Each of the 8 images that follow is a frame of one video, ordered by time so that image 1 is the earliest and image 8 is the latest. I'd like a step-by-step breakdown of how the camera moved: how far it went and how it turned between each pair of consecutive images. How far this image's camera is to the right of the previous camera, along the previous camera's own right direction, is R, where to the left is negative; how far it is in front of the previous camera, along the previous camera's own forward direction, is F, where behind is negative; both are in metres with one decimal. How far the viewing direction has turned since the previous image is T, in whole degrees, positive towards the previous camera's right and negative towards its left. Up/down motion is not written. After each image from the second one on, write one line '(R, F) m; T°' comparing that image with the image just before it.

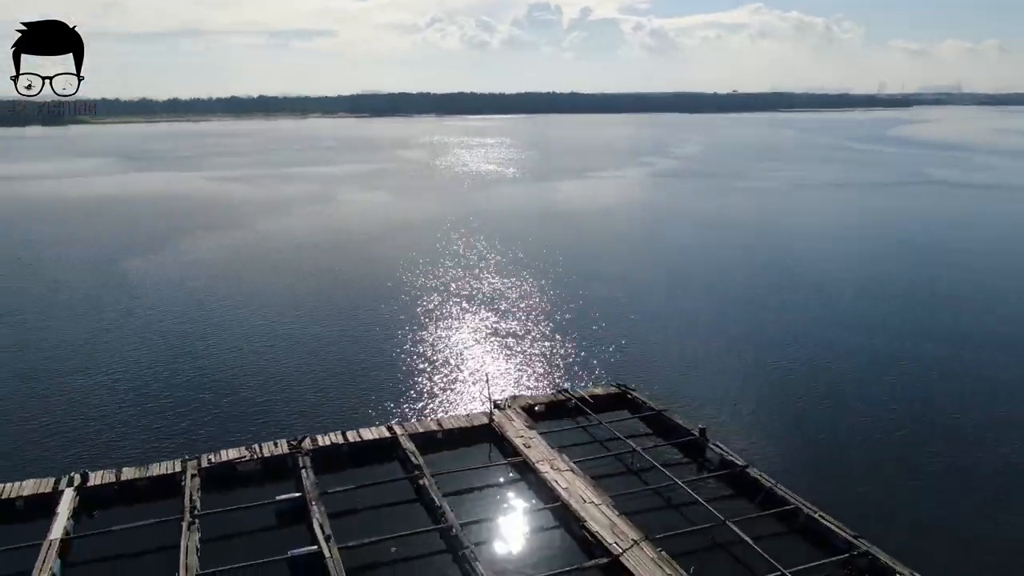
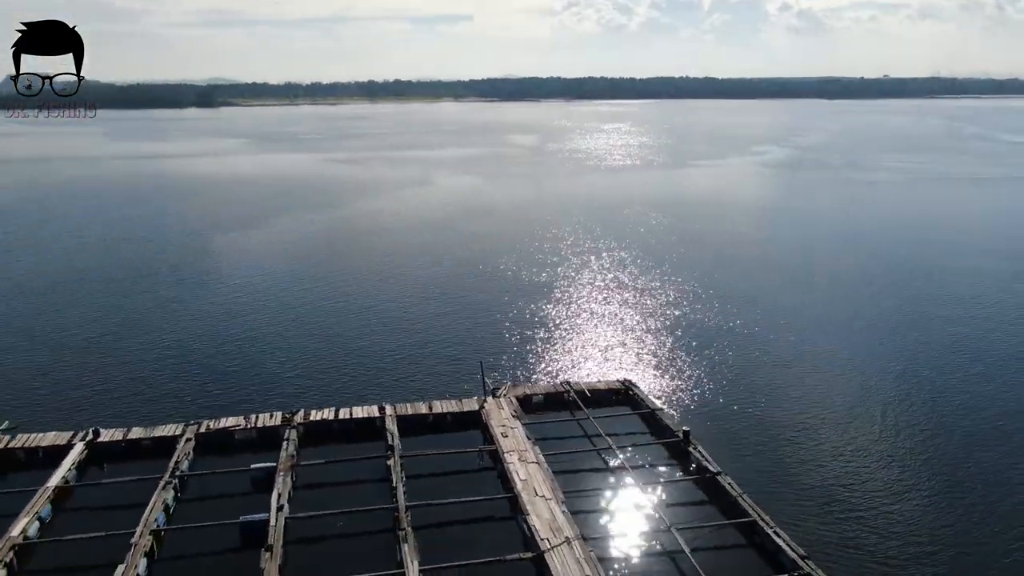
(+1.1, -0.6) m; -9°
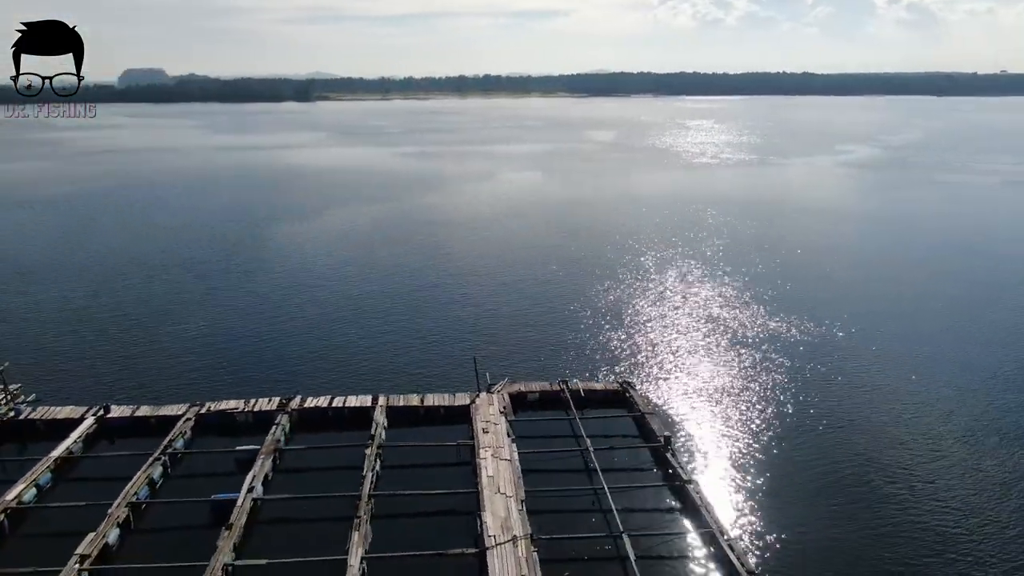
(+2.6, +0.1) m; -6°
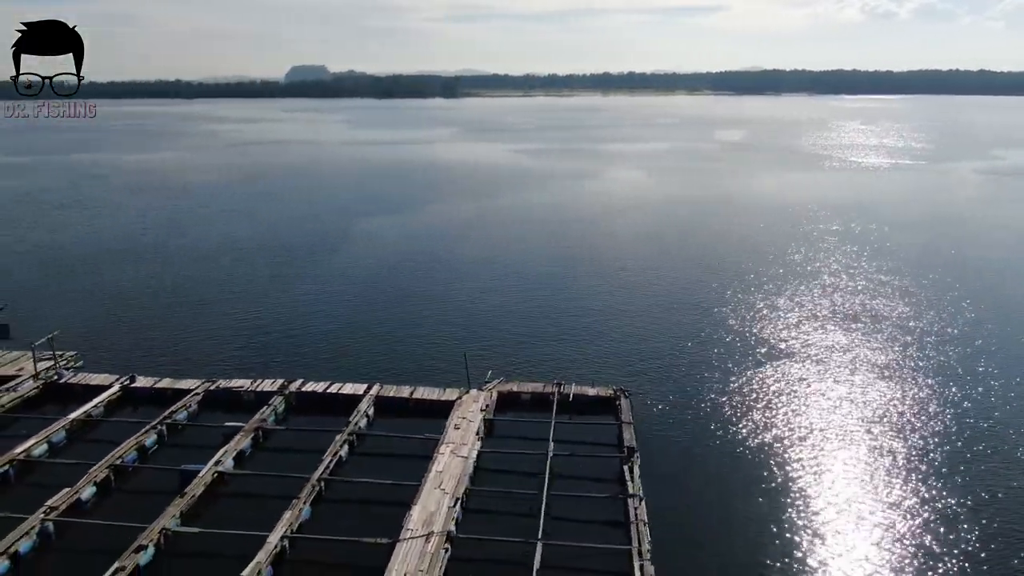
(+4.2, +0.3) m; -10°
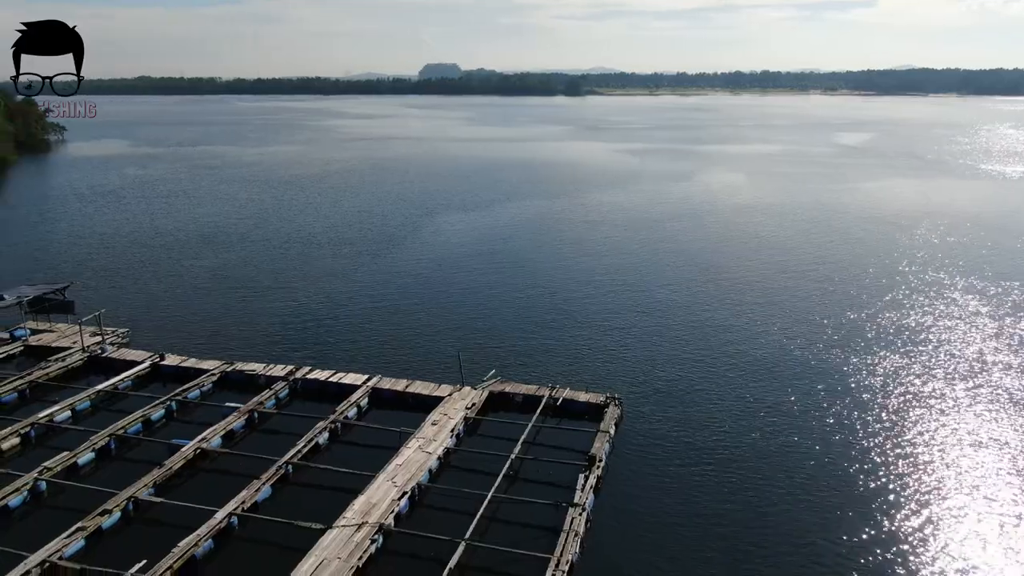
(+3.6, +0.2) m; -9°
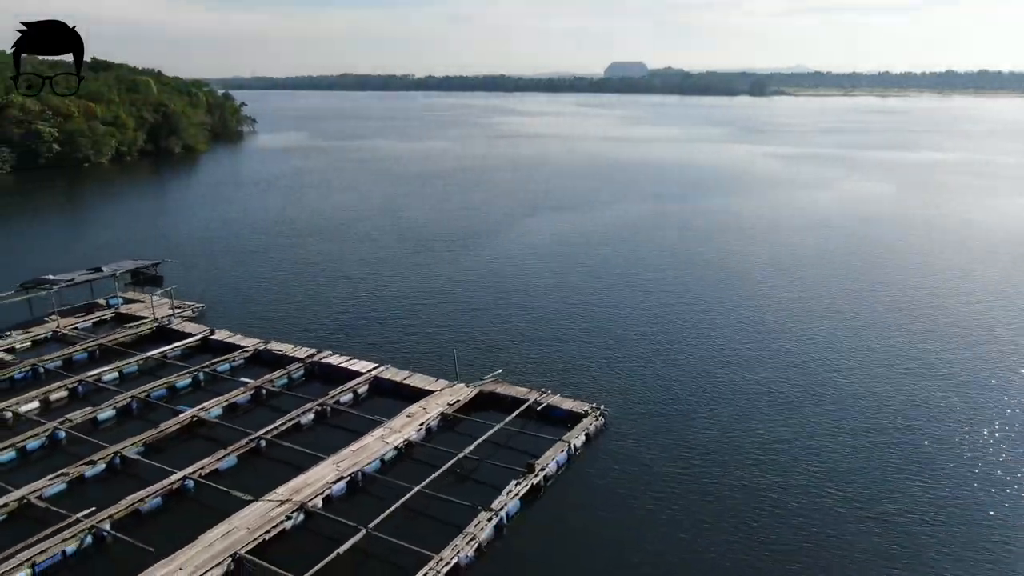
(+5.2, +0.5) m; -13°
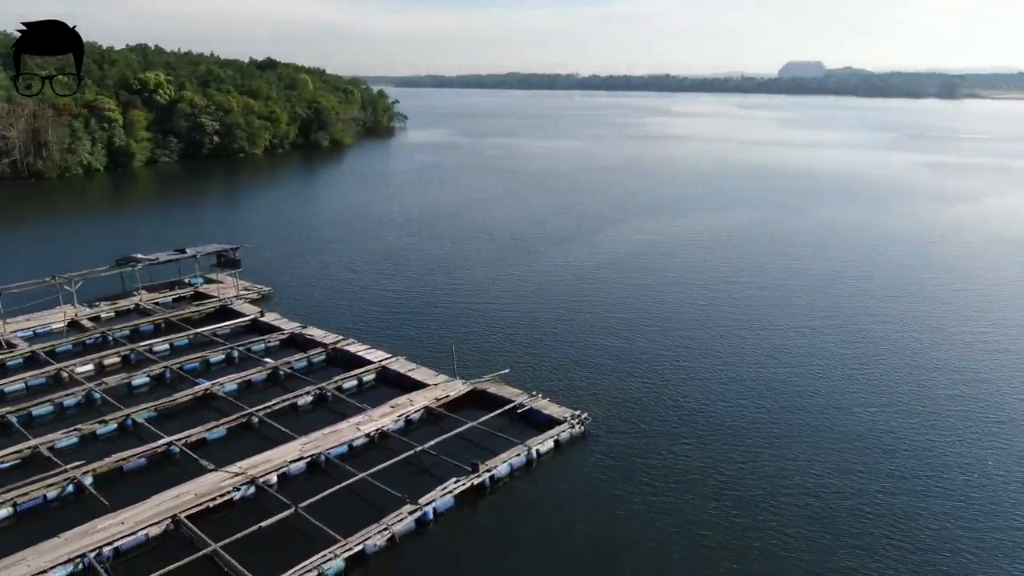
(+4.6, +0.3) m; -12°
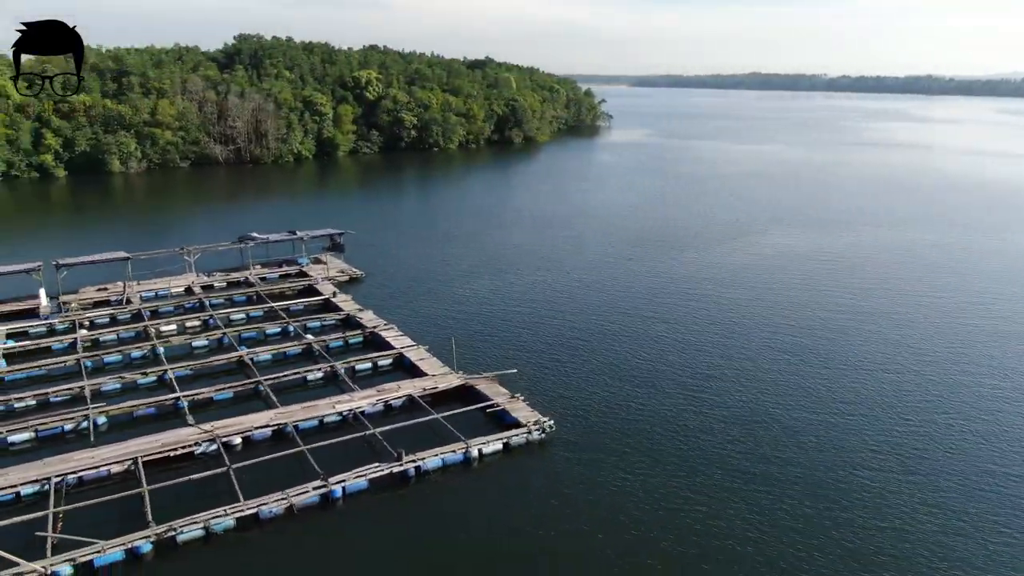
(+6.7, +0.8) m; -17°
